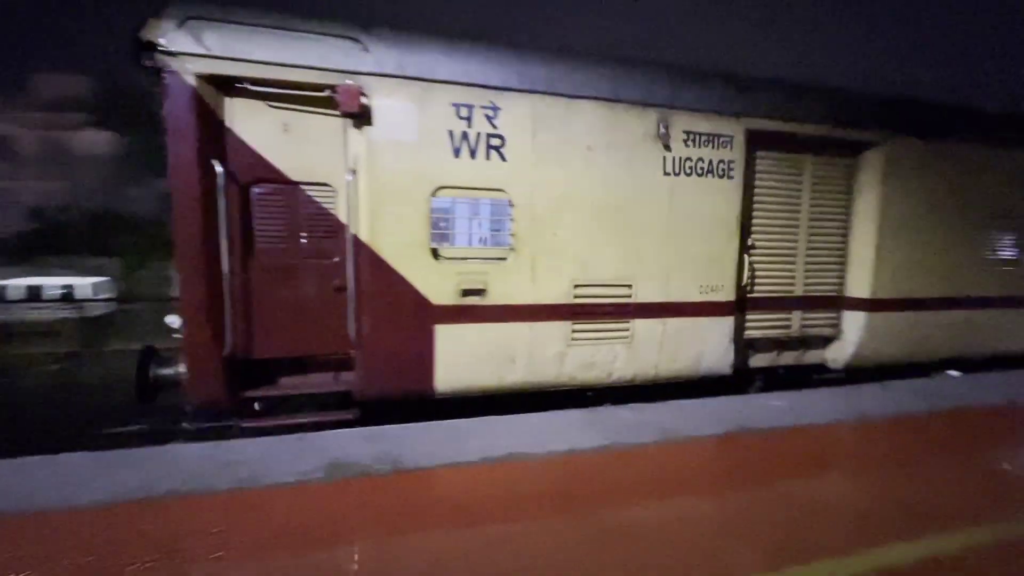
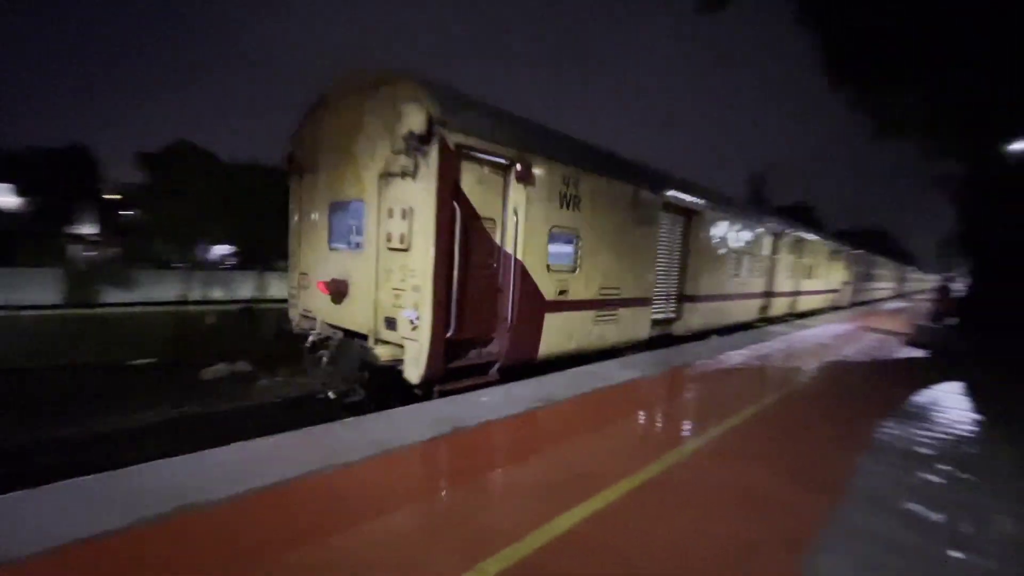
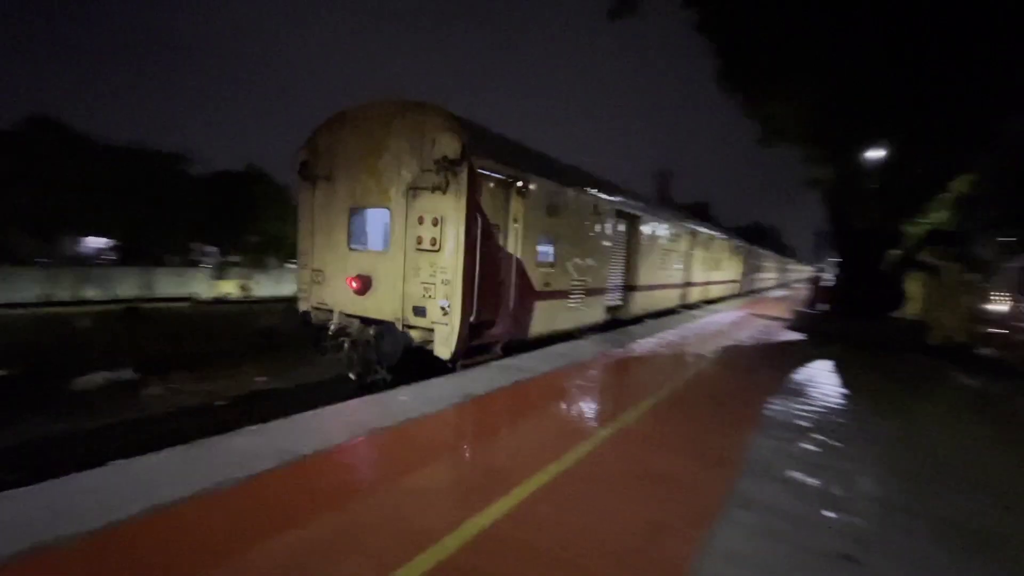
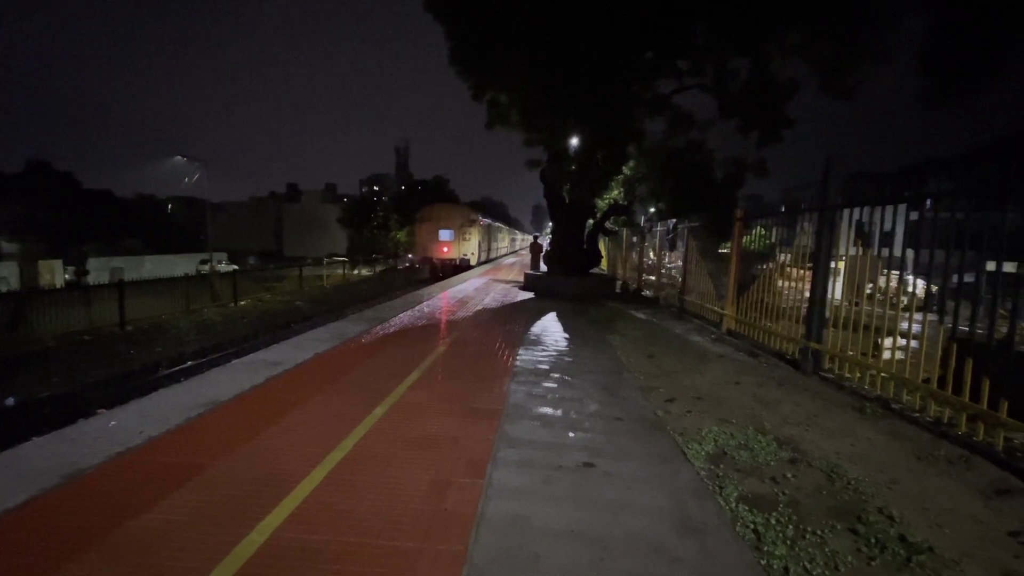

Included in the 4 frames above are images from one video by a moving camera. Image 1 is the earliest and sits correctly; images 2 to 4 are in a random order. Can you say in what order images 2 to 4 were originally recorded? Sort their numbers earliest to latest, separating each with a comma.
2, 3, 4
